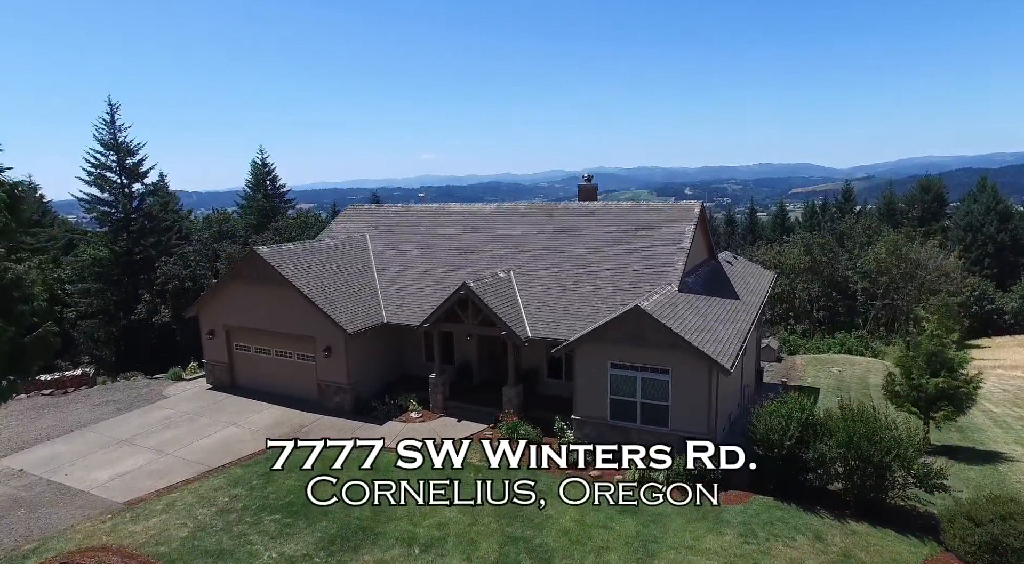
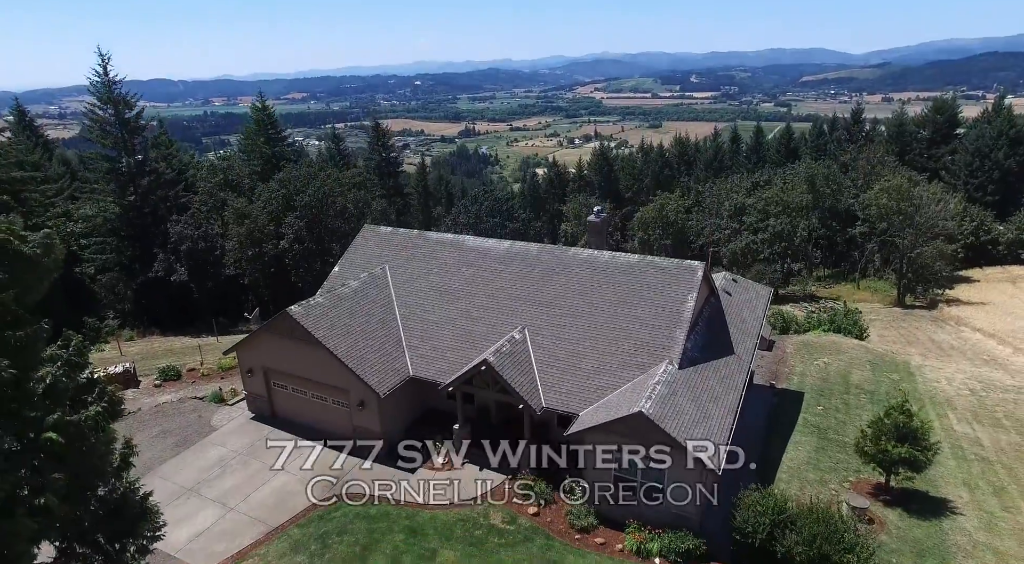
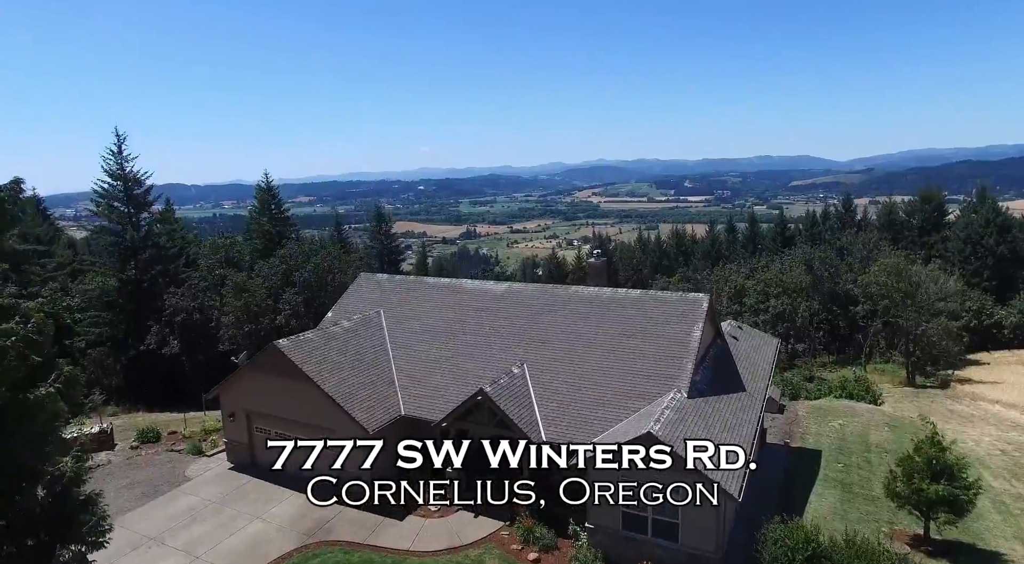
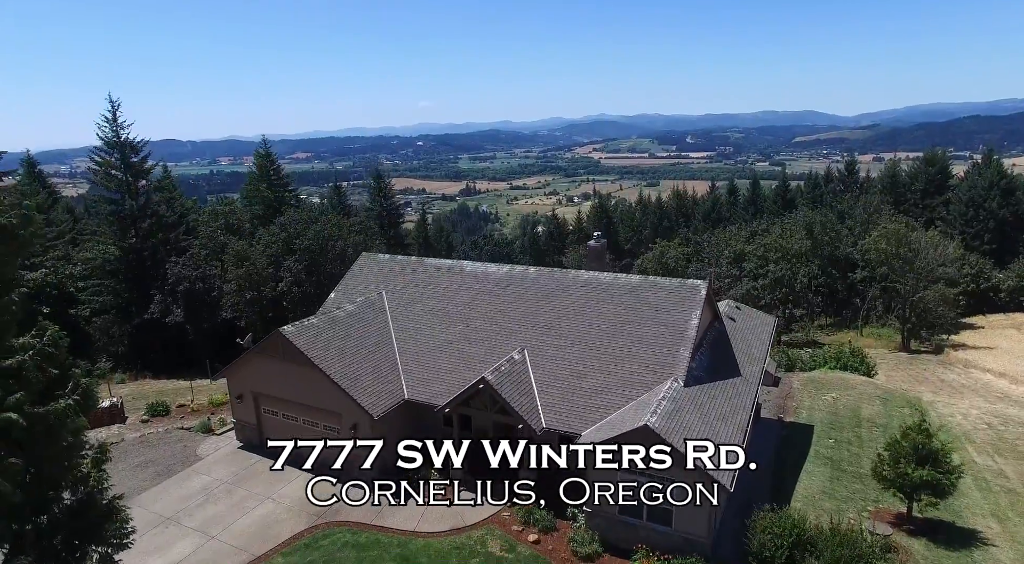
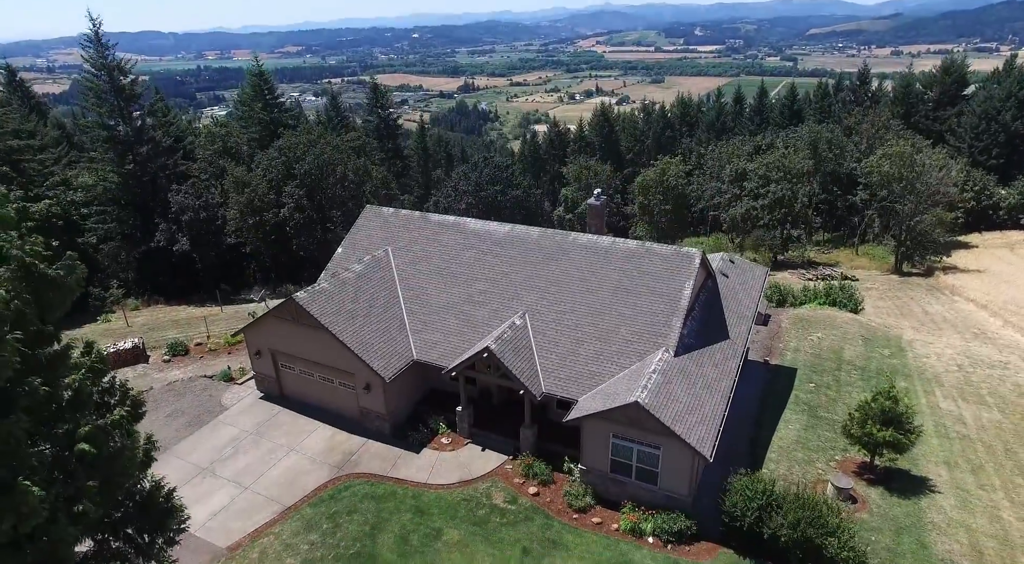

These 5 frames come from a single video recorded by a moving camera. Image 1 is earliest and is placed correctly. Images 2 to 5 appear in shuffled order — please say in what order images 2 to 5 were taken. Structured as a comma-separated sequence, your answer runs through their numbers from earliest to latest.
3, 4, 2, 5
